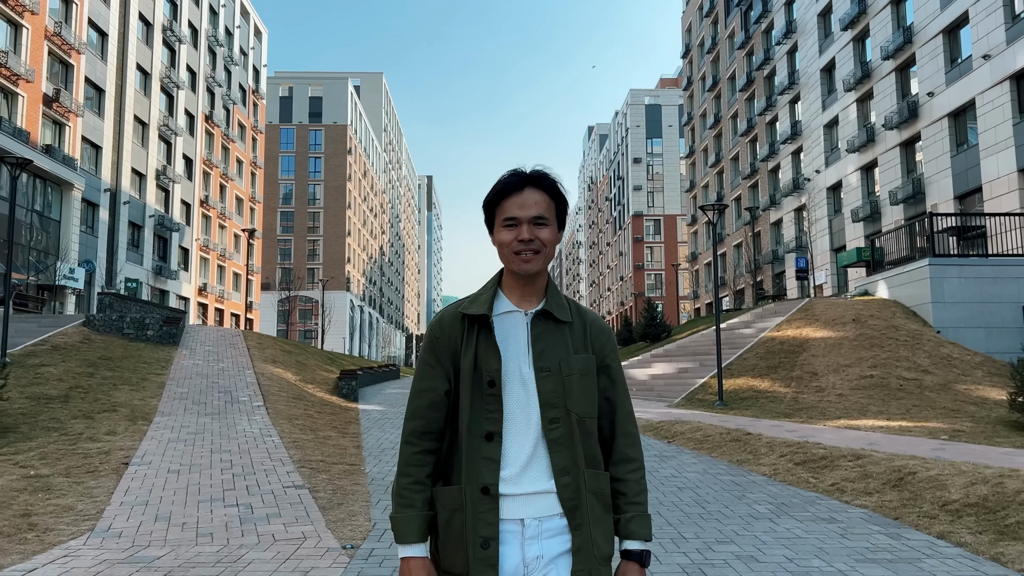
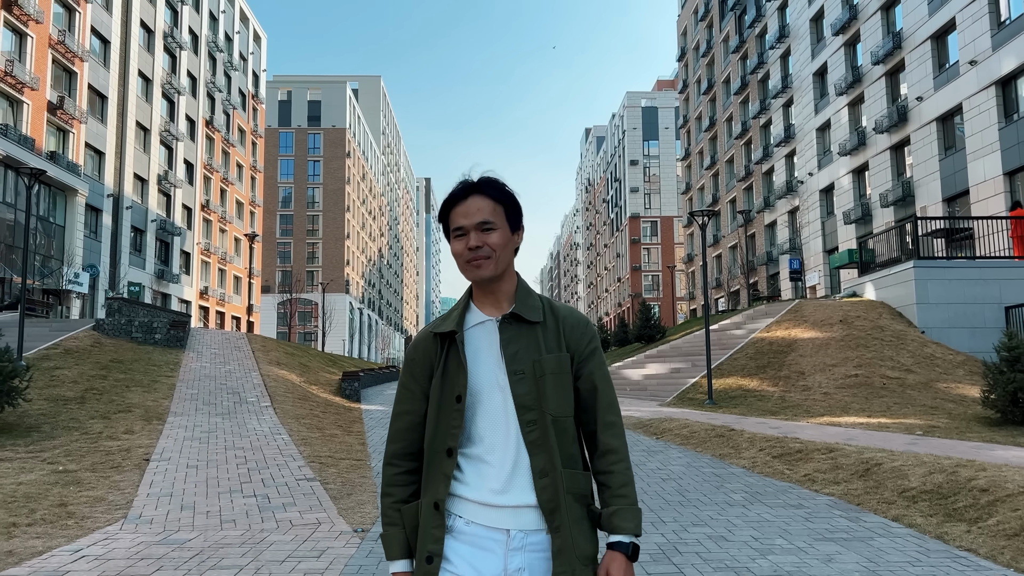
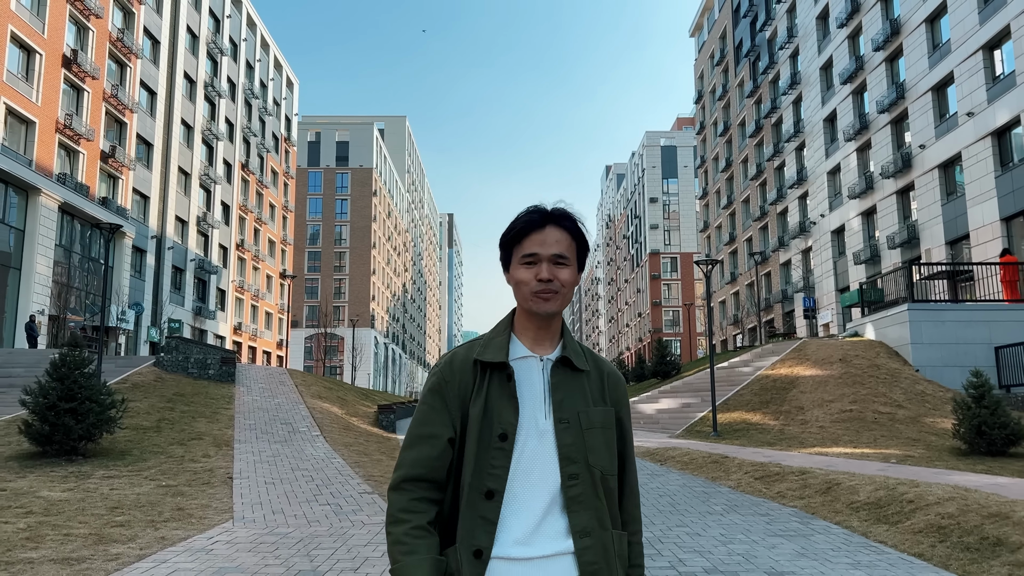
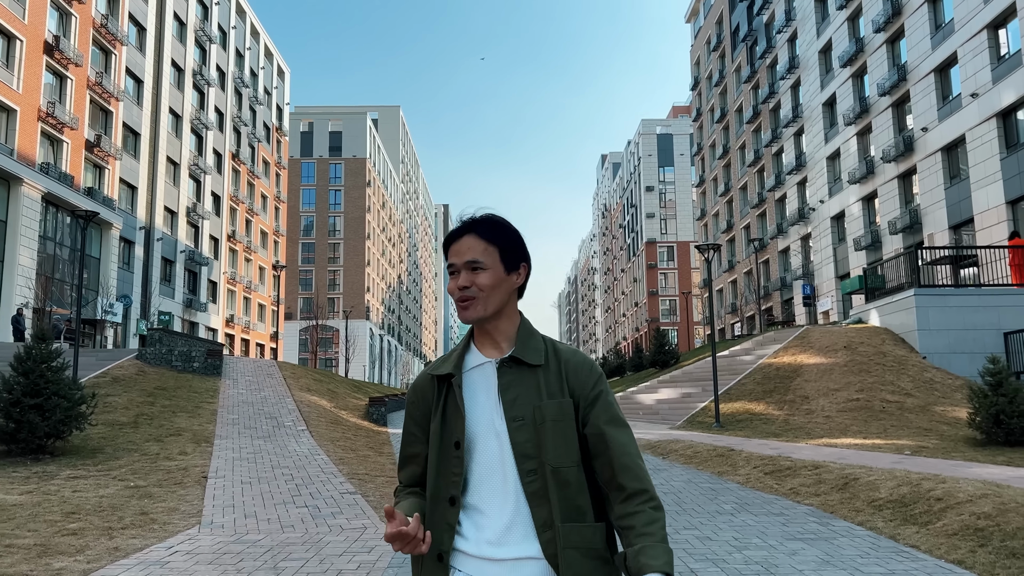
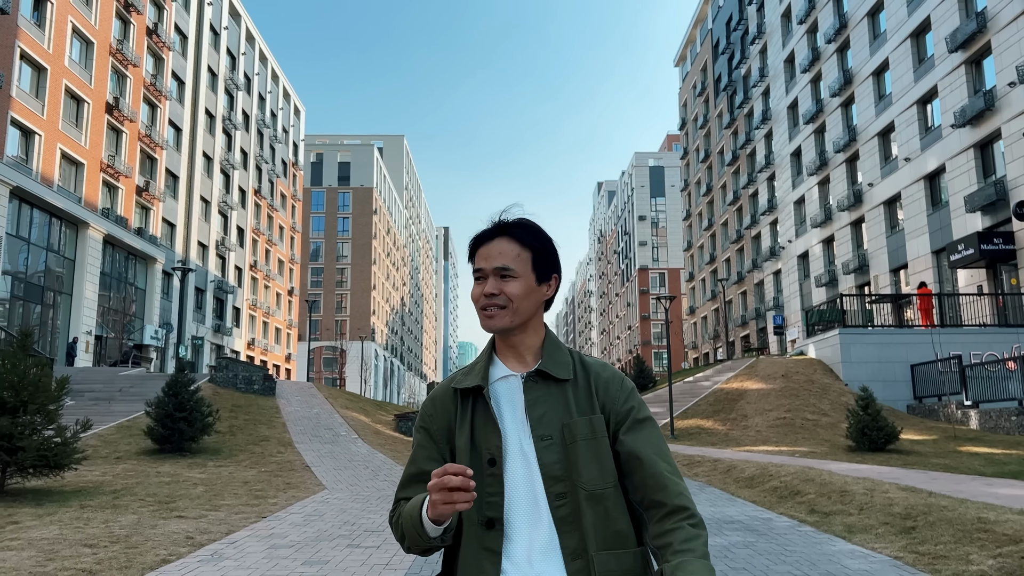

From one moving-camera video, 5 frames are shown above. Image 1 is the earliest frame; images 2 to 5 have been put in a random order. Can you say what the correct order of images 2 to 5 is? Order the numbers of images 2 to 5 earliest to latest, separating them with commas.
2, 4, 3, 5
